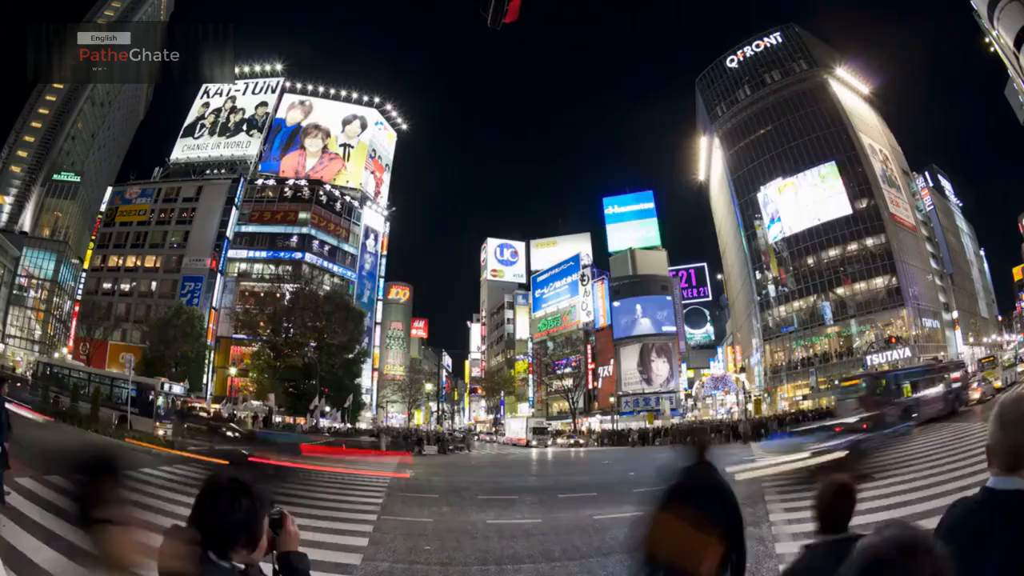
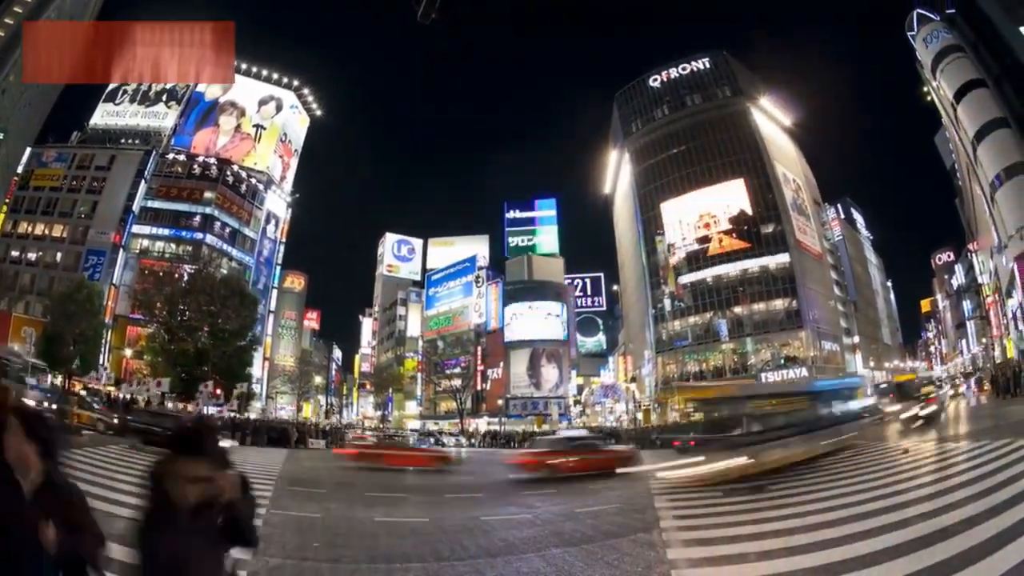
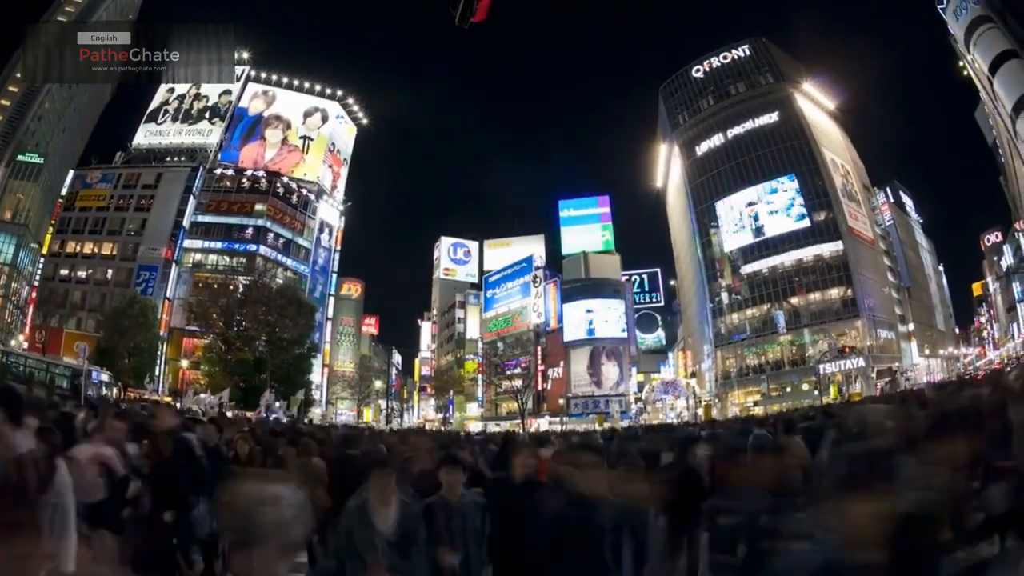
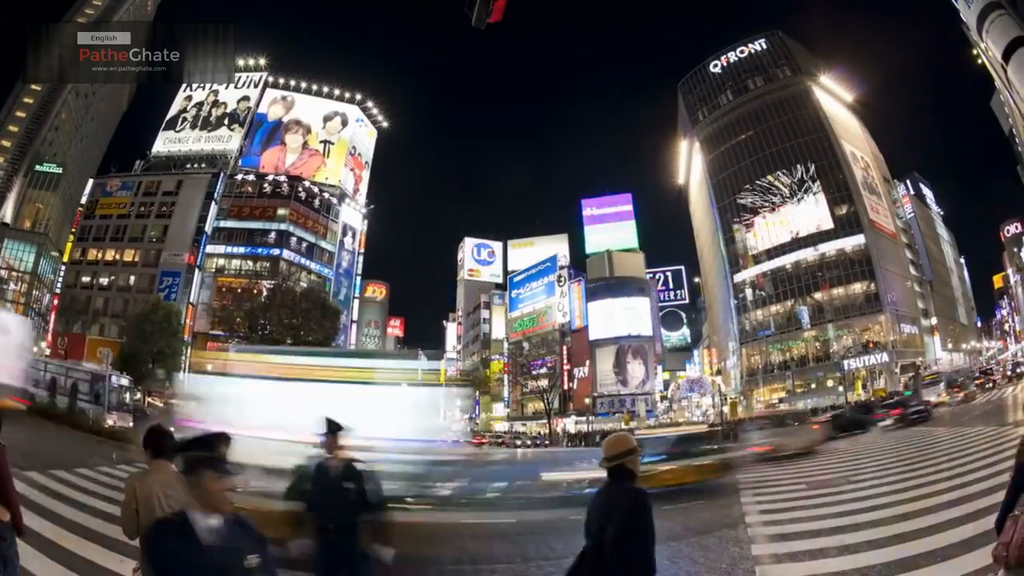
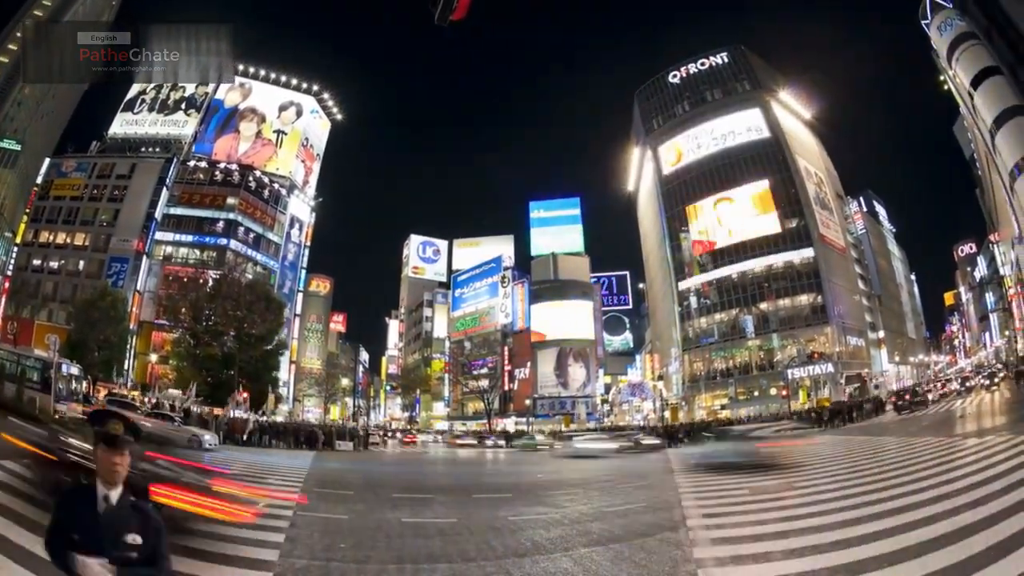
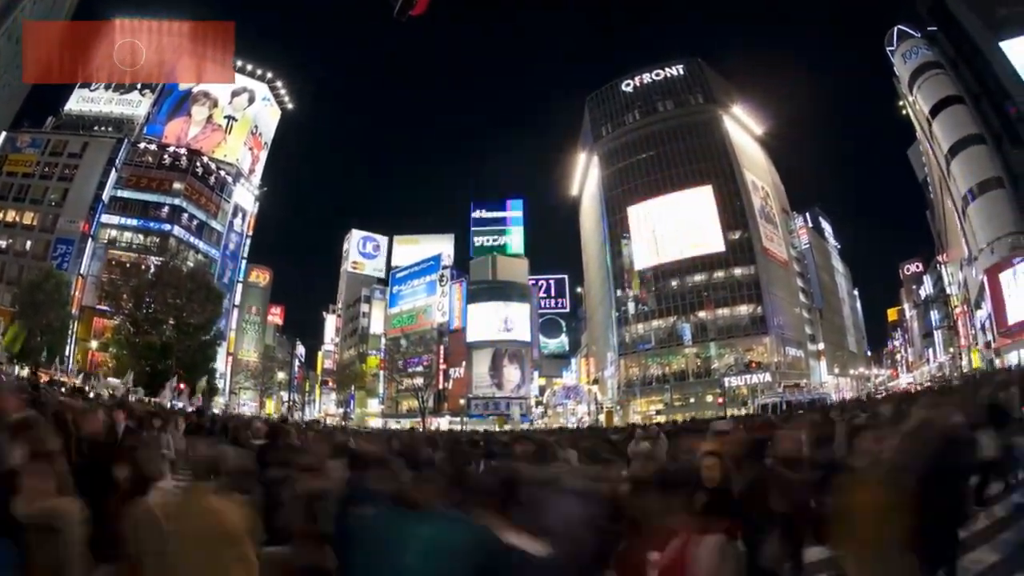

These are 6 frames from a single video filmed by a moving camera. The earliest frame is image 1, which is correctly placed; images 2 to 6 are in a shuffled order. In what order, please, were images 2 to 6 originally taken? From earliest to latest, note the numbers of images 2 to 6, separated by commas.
4, 3, 5, 2, 6
